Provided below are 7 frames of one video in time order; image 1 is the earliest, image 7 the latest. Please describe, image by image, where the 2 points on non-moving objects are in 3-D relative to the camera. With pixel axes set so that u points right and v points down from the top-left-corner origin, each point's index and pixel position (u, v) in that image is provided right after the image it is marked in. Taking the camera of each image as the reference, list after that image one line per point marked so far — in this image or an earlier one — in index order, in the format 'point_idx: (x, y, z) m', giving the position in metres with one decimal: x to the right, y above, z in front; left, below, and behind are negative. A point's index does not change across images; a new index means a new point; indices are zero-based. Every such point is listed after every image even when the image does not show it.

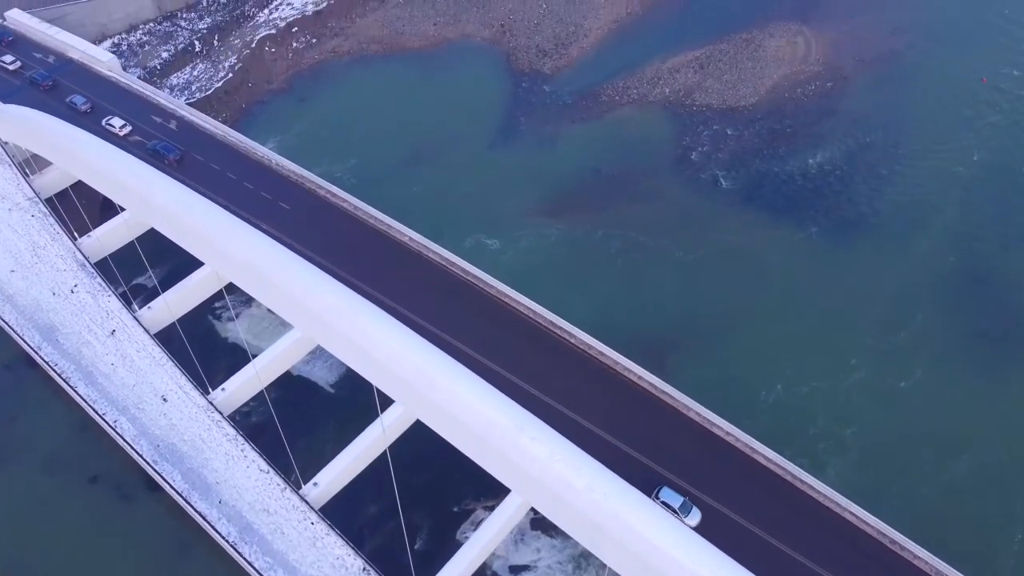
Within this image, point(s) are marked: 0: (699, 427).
0: (+2.4, -1.8, +10.6) m
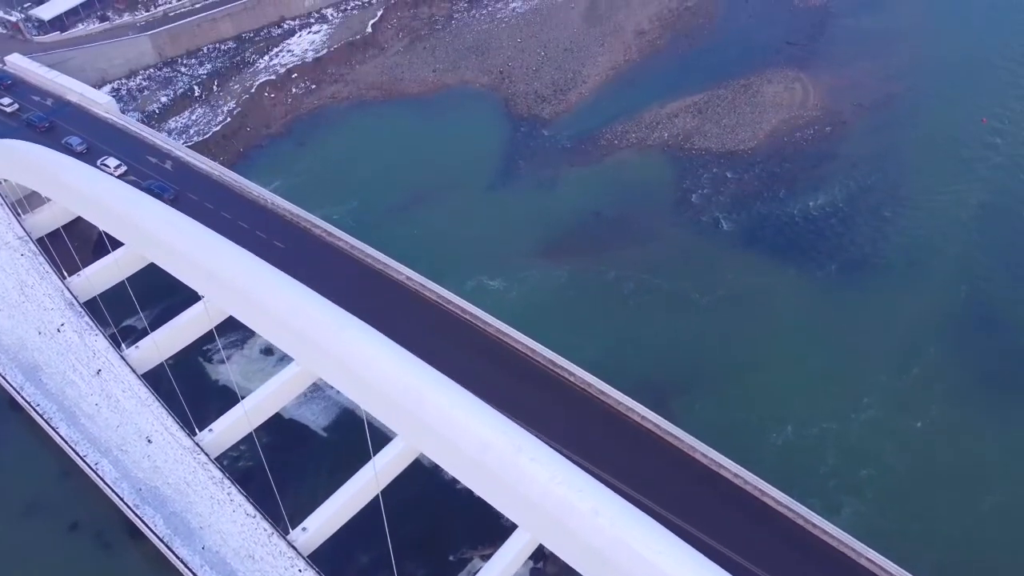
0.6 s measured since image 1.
0: (+2.4, -2.2, +10.1) m
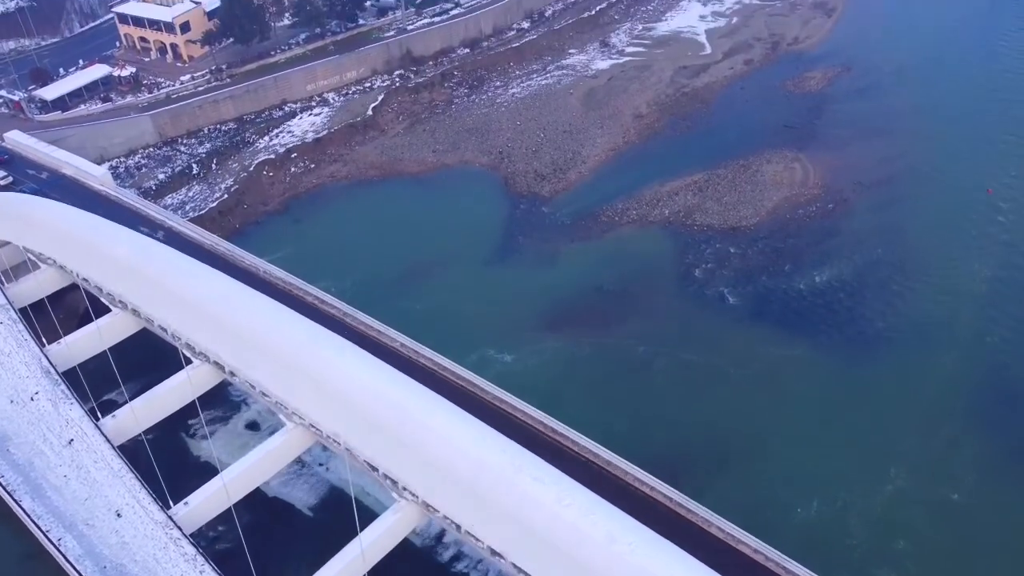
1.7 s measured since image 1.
0: (+2.4, -2.9, +9.2) m
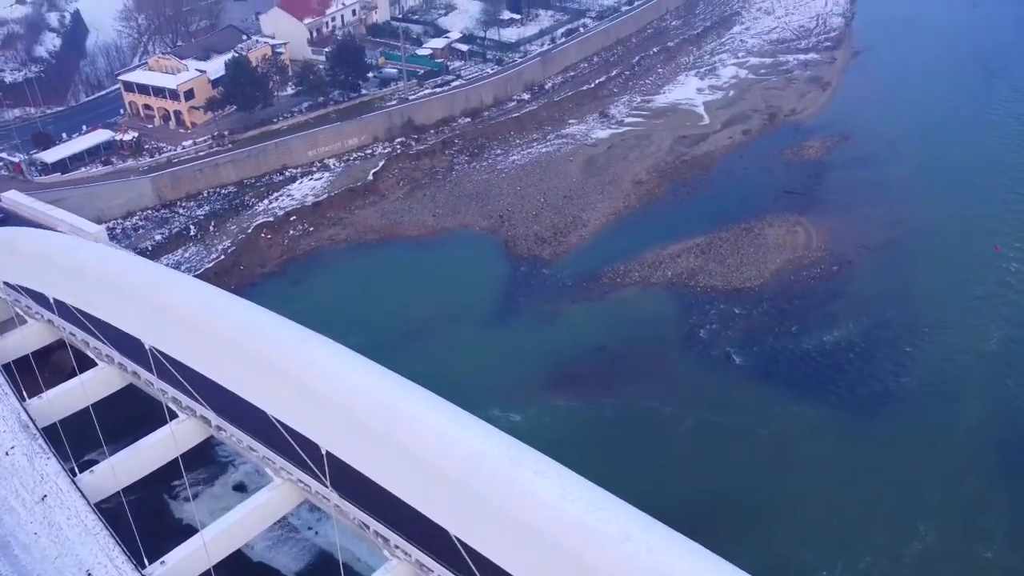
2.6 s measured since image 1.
0: (+2.4, -3.2, +8.5) m
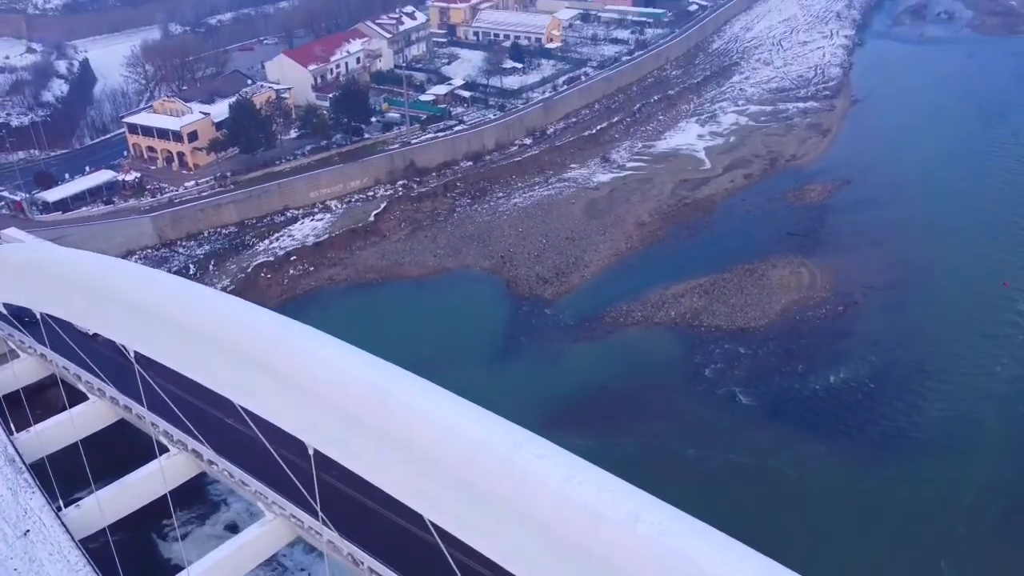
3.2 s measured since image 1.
0: (+2.4, -3.4, +8.0) m
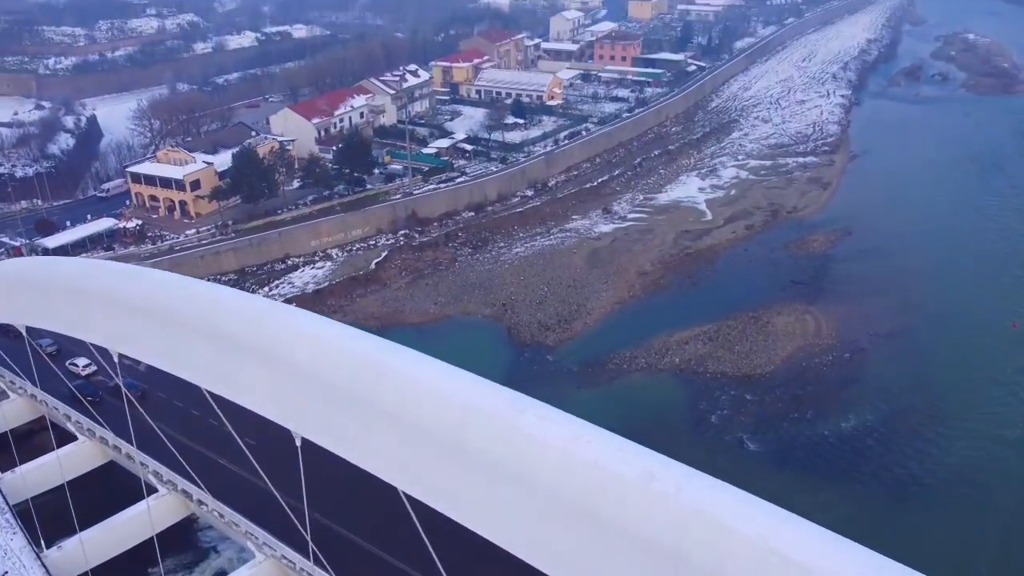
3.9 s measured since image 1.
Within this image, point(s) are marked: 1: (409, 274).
0: (+2.4, -3.6, +7.5) m
1: (-2.7, +0.4, +20.9) m
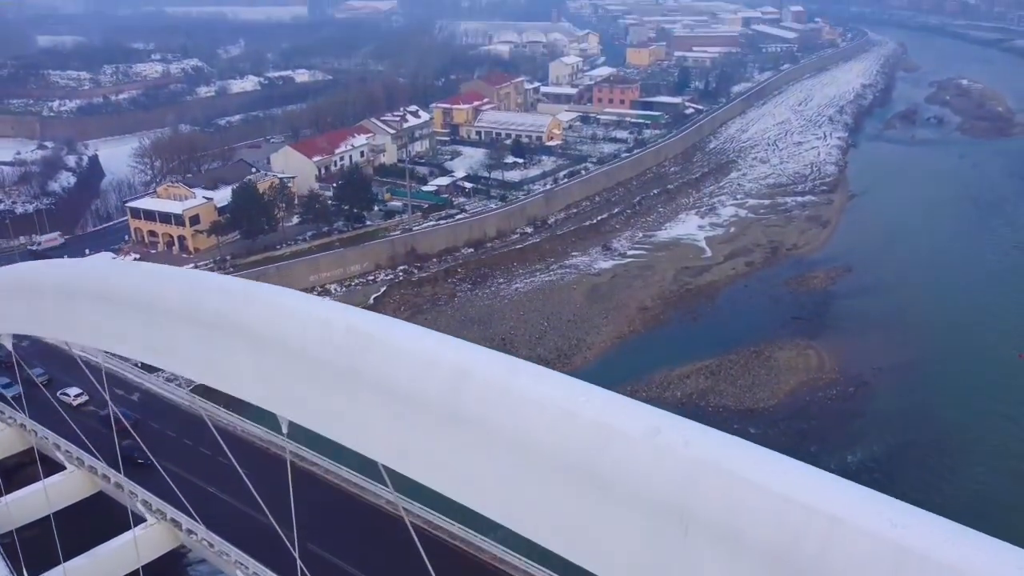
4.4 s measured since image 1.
0: (+2.4, -3.7, +7.2) m
1: (-2.7, -0.5, +20.8) m
